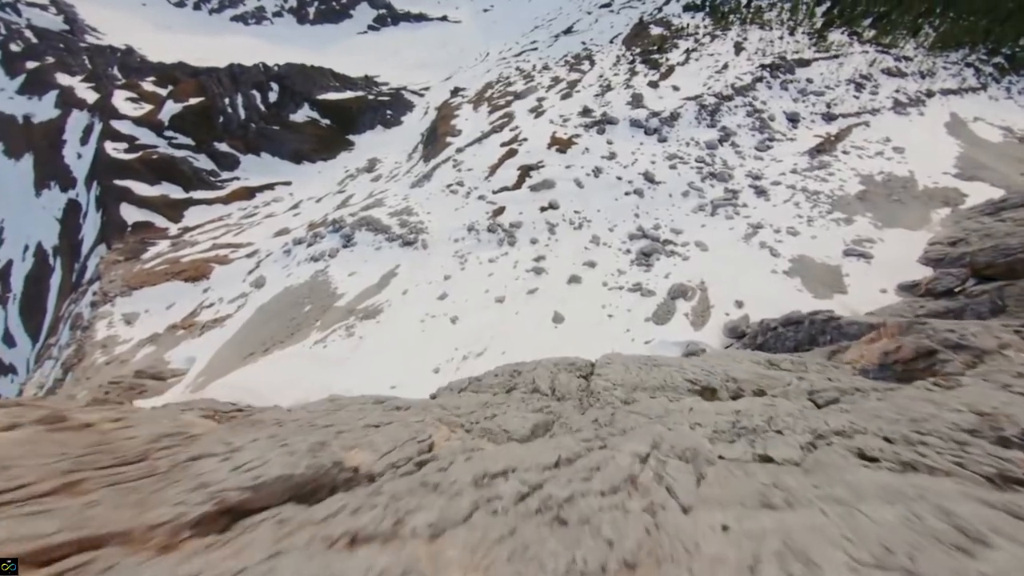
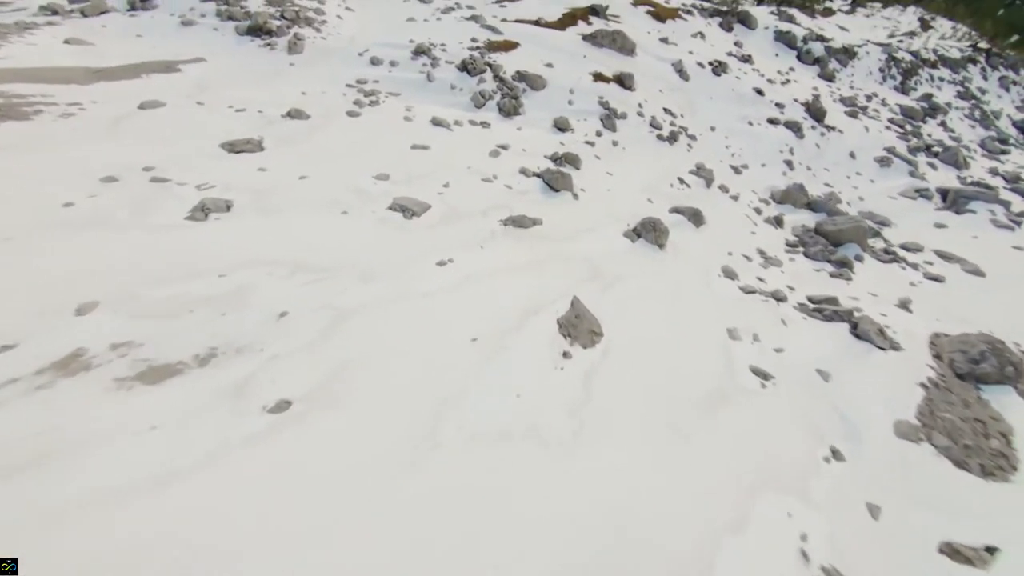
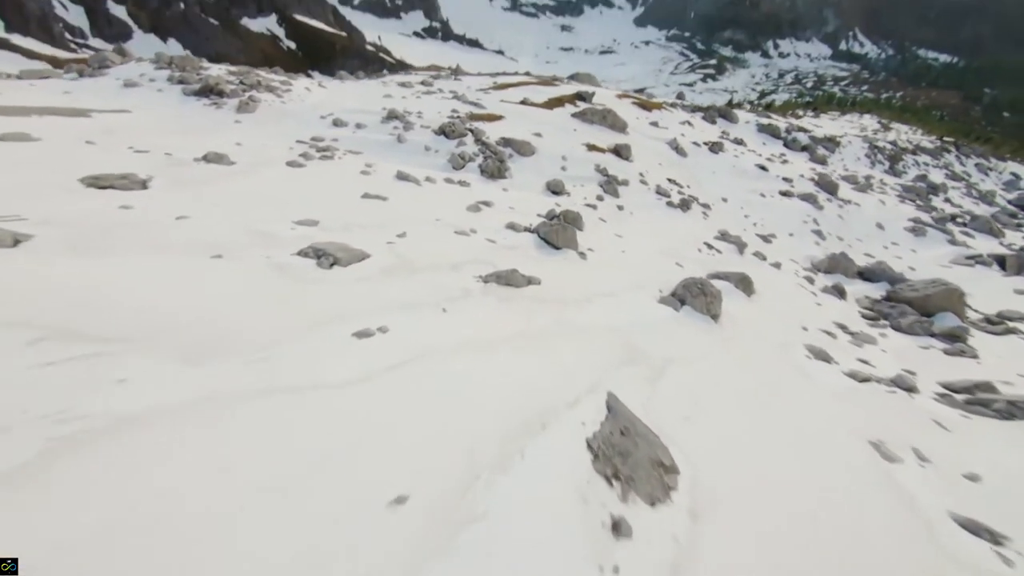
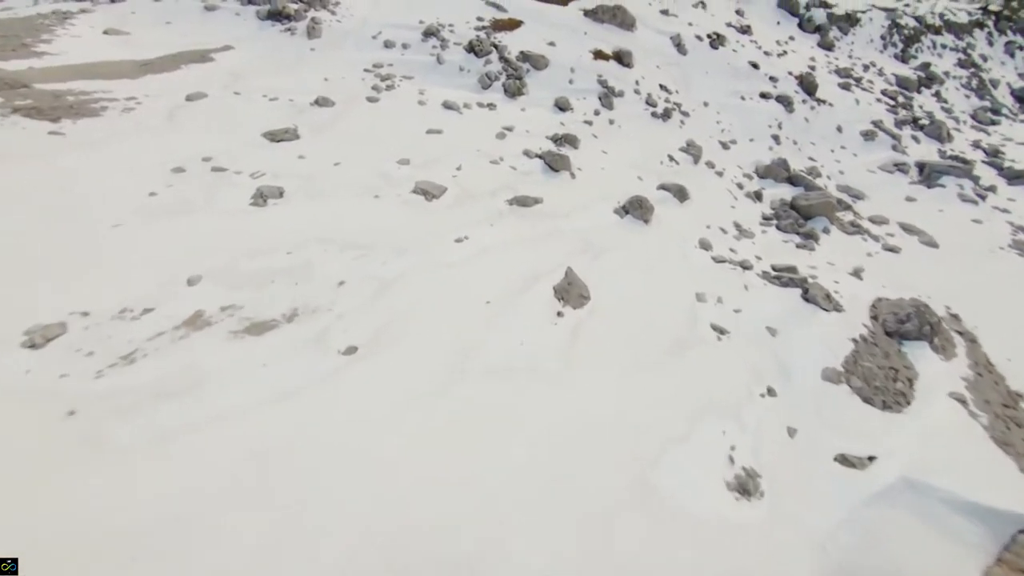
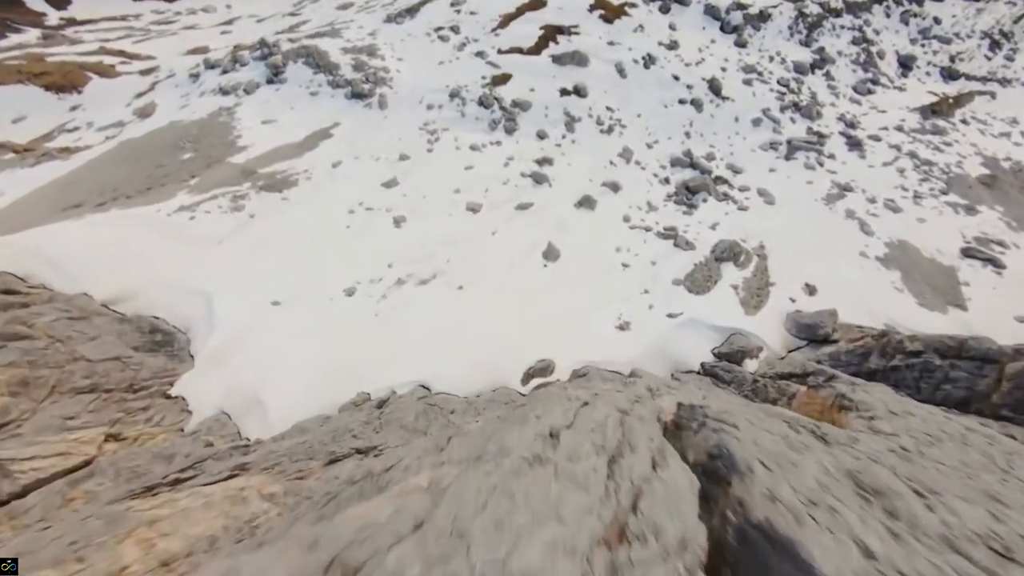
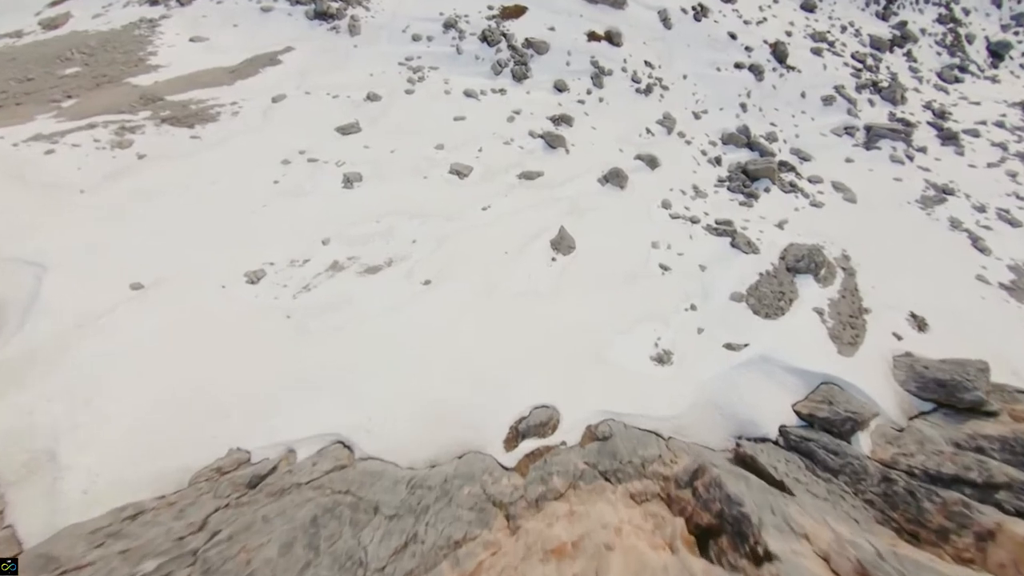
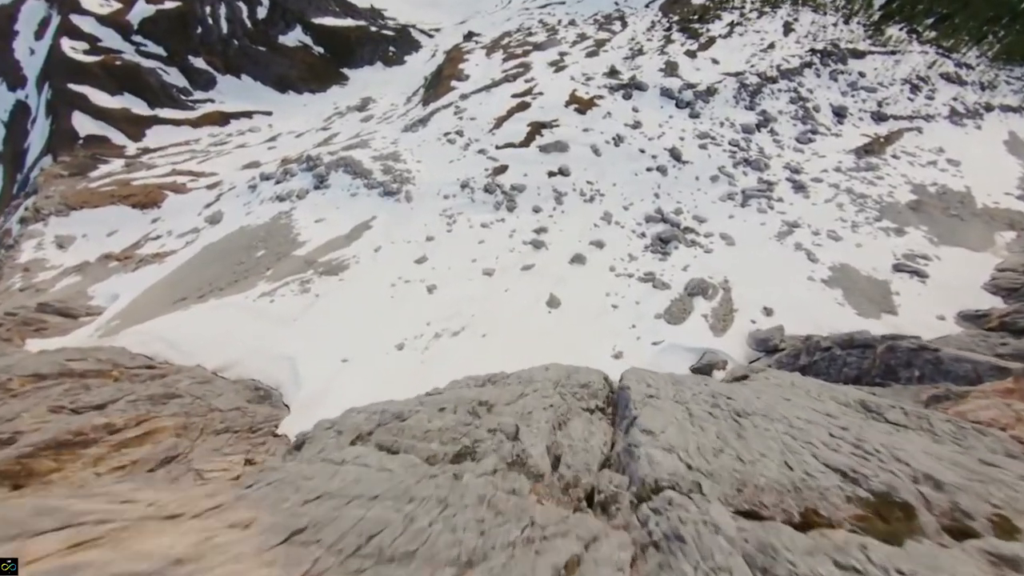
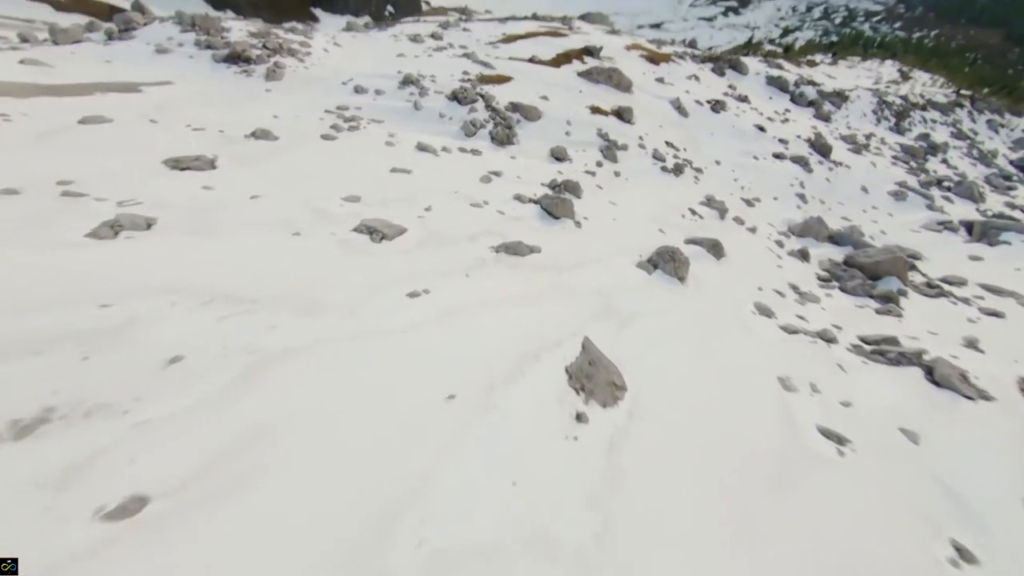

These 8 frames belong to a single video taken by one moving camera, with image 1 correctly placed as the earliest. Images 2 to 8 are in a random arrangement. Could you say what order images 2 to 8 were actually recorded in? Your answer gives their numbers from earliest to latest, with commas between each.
7, 5, 6, 4, 2, 8, 3
